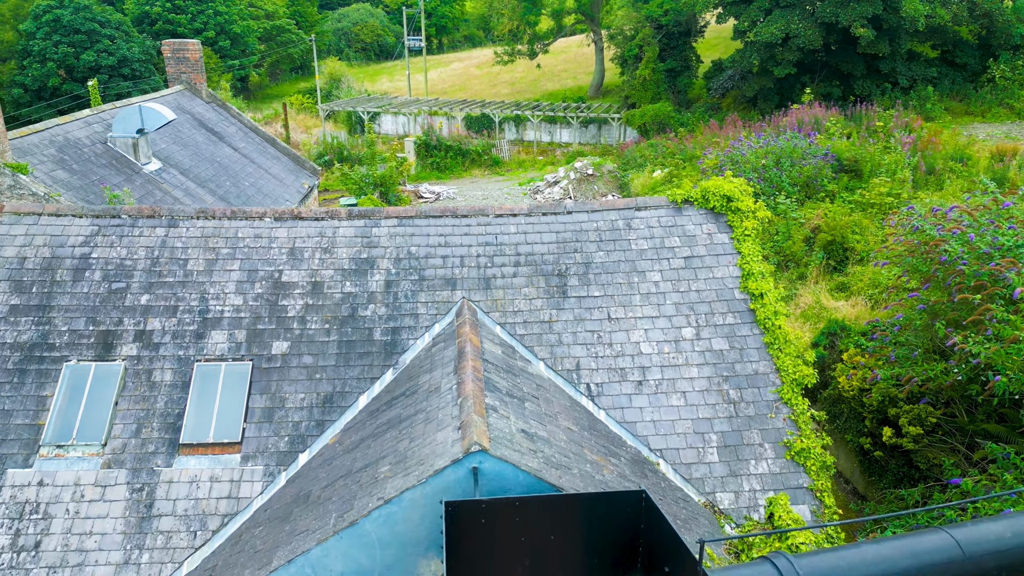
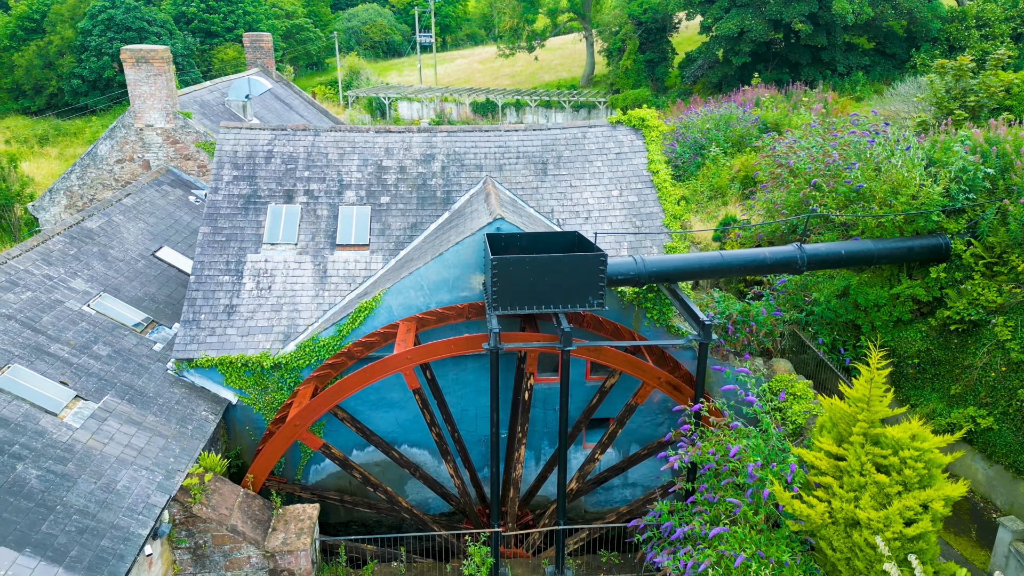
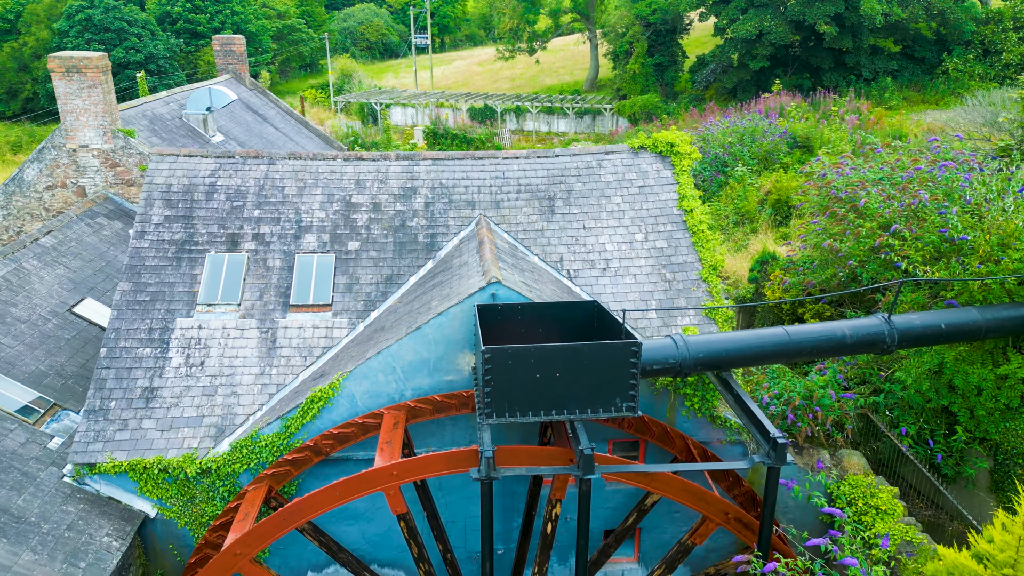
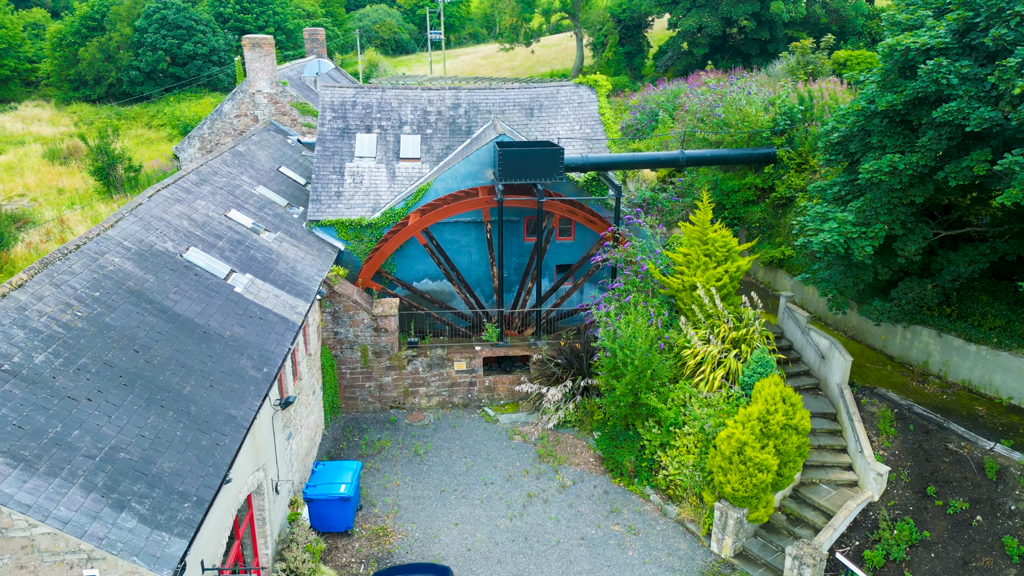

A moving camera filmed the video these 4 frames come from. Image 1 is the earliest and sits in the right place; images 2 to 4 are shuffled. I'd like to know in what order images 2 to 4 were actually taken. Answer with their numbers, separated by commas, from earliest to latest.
3, 2, 4
